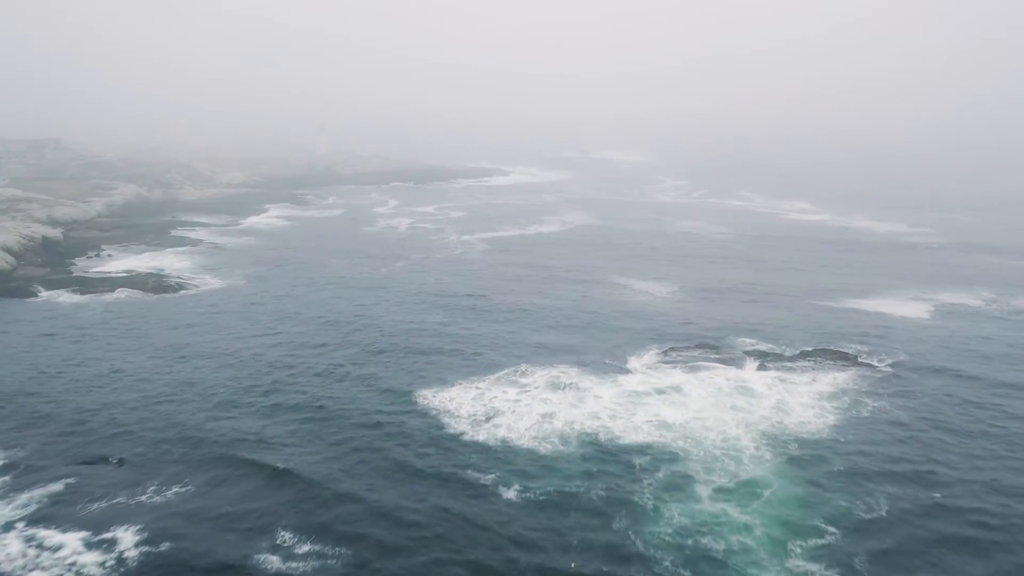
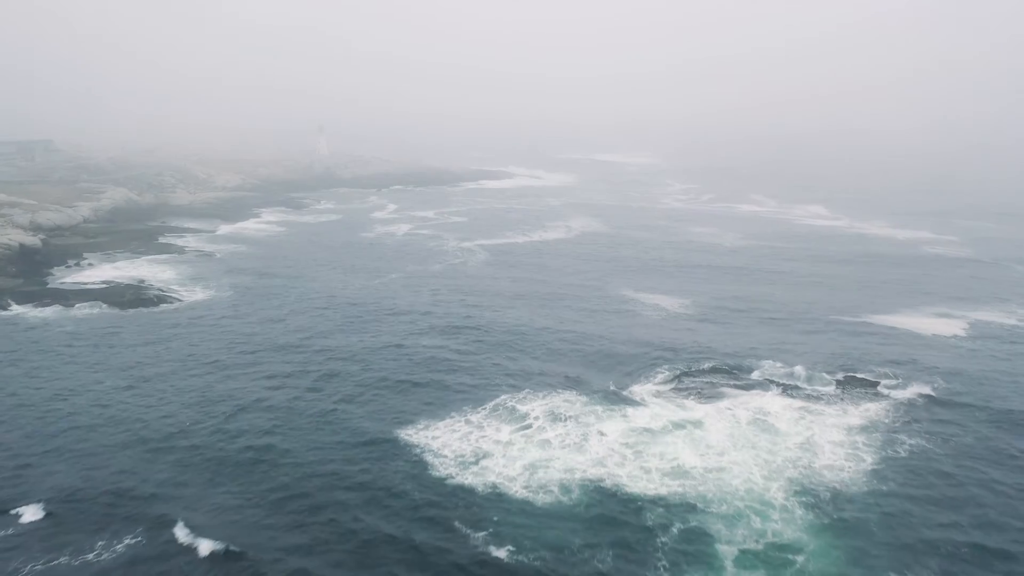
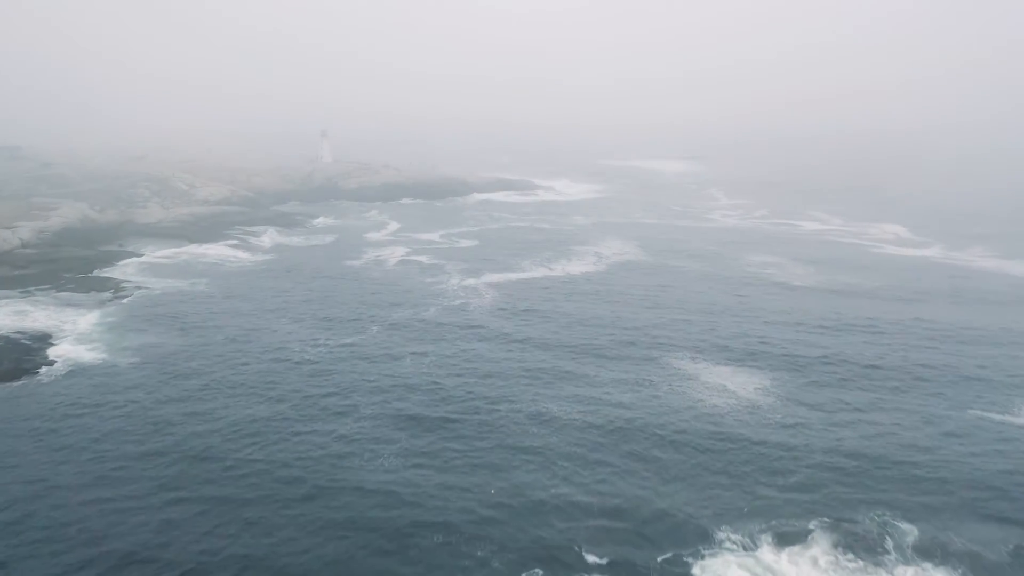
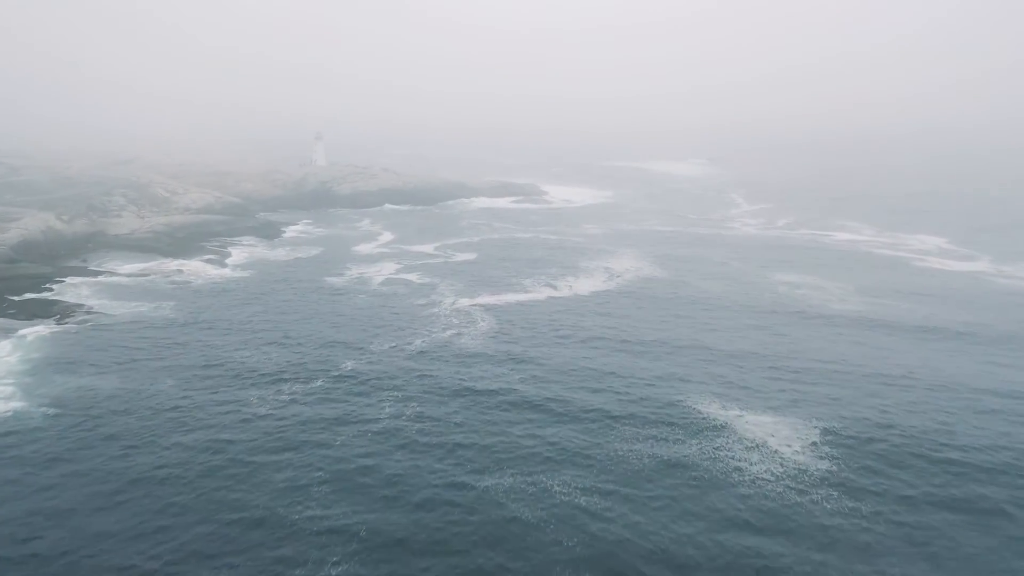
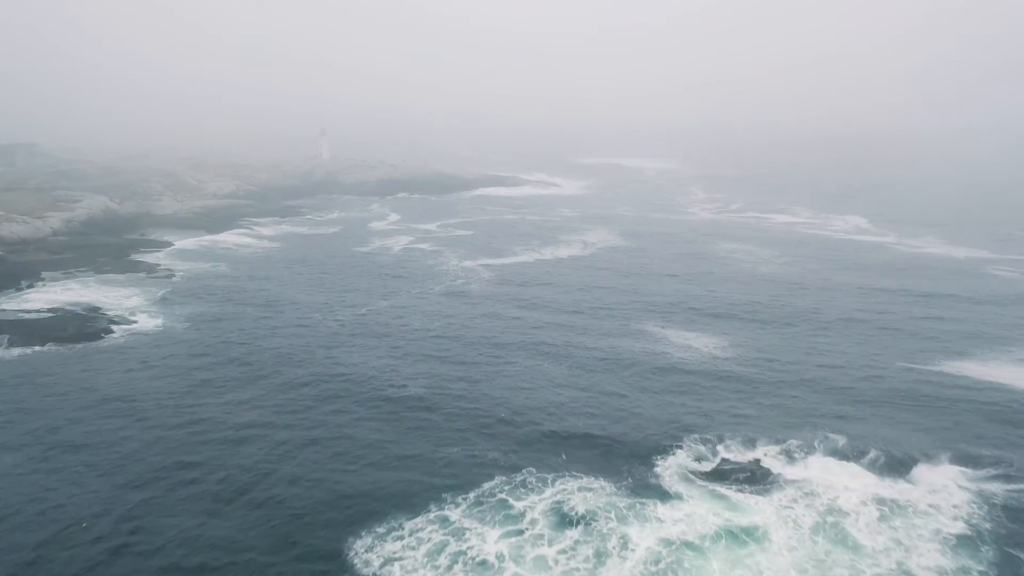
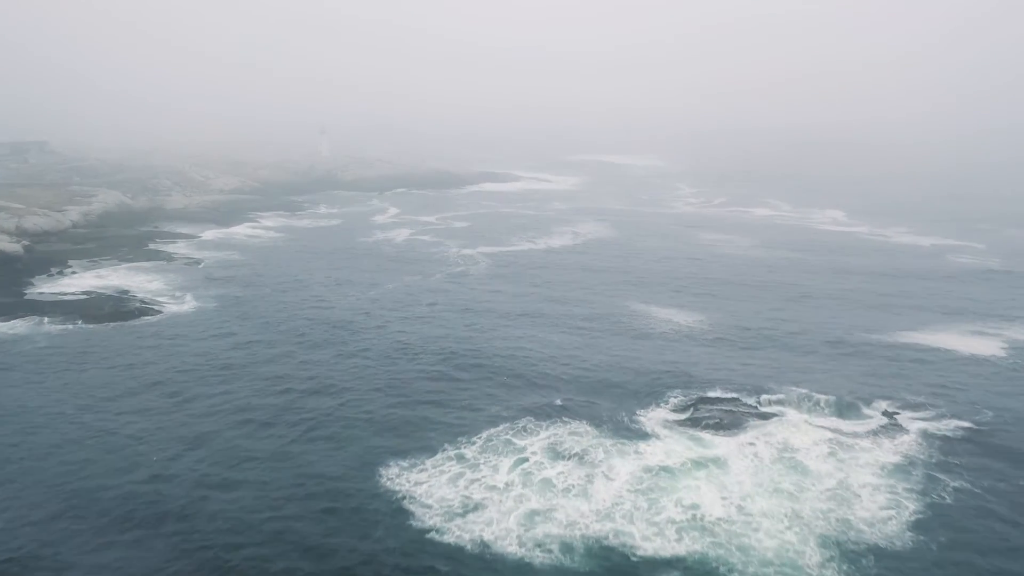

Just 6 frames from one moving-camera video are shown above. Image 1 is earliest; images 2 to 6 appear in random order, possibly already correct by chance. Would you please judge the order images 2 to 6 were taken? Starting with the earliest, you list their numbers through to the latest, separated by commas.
2, 6, 5, 3, 4
